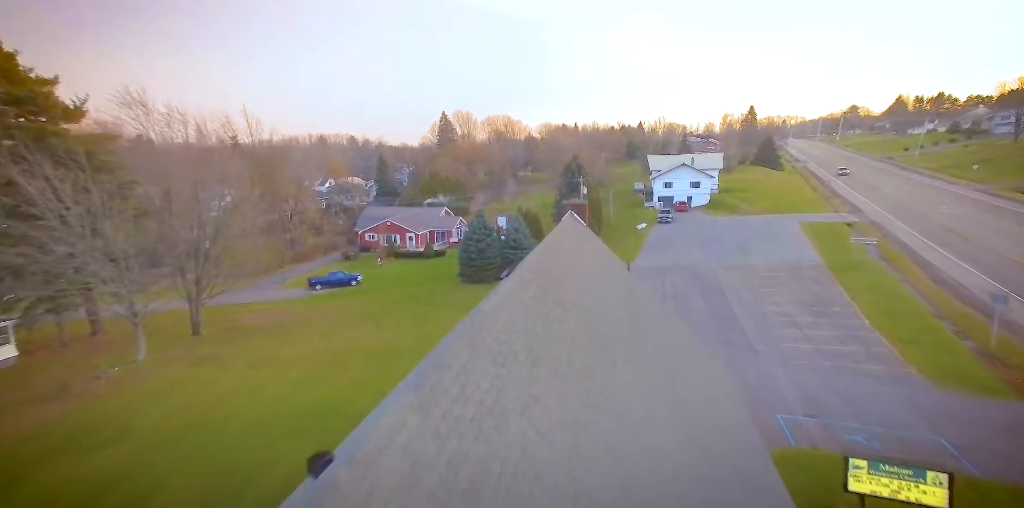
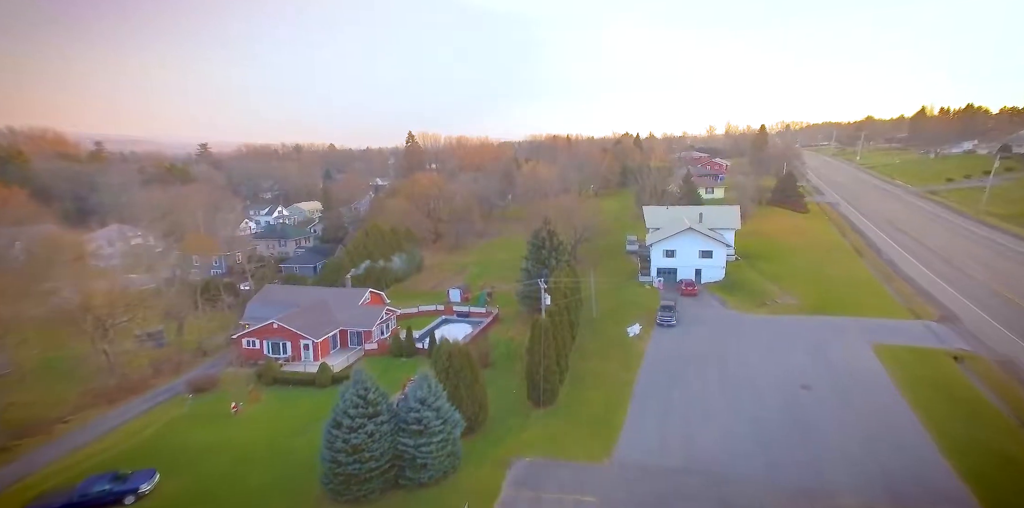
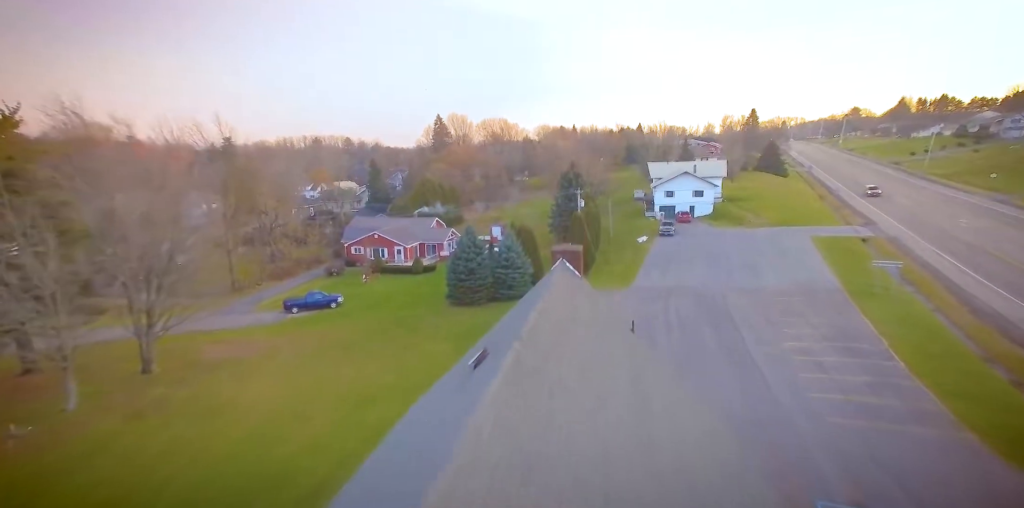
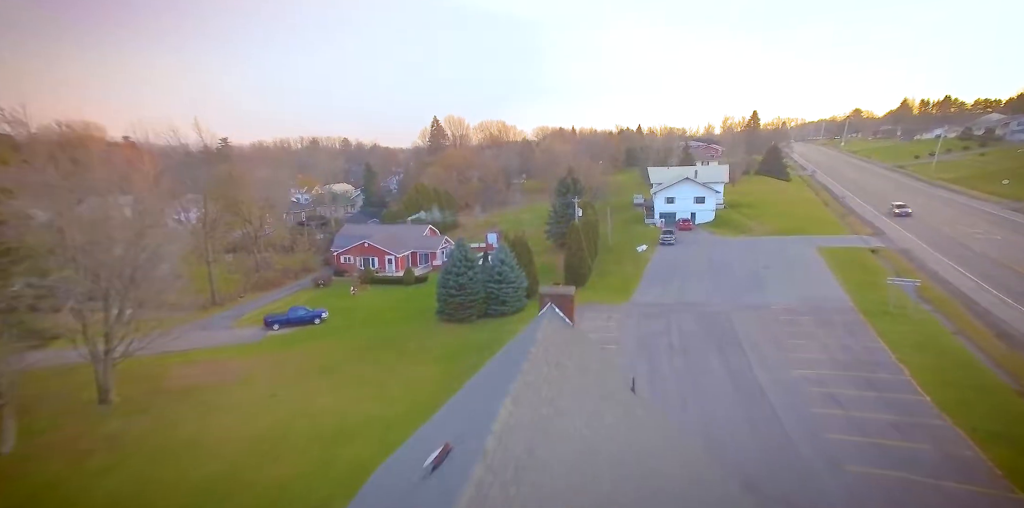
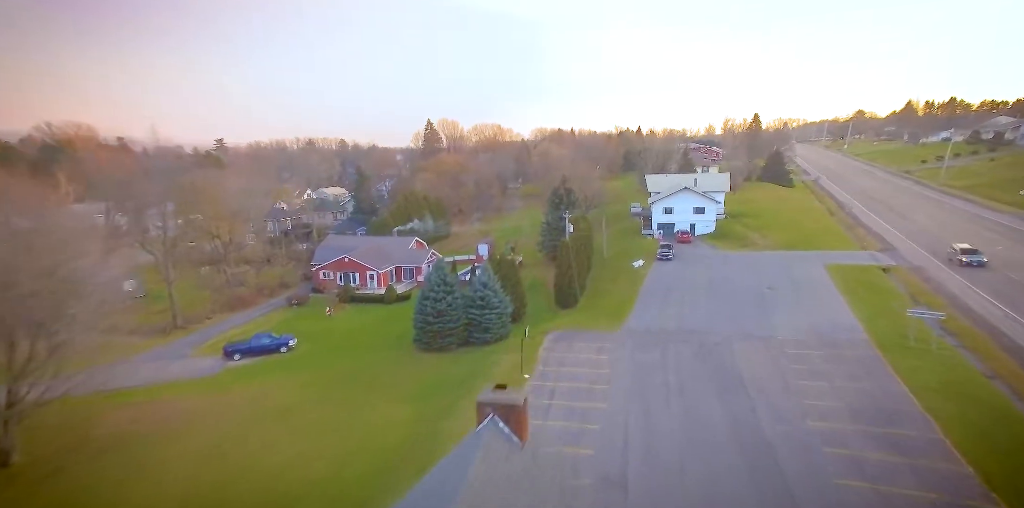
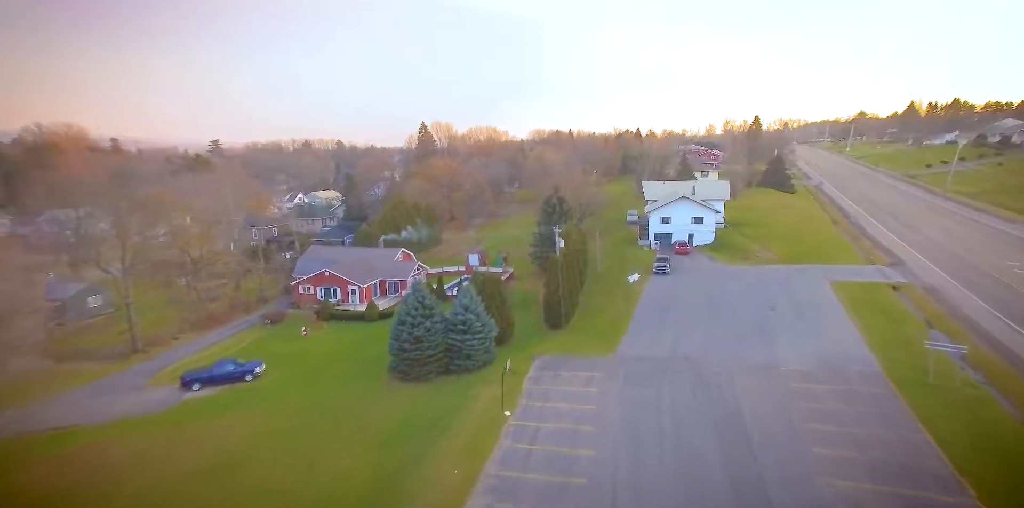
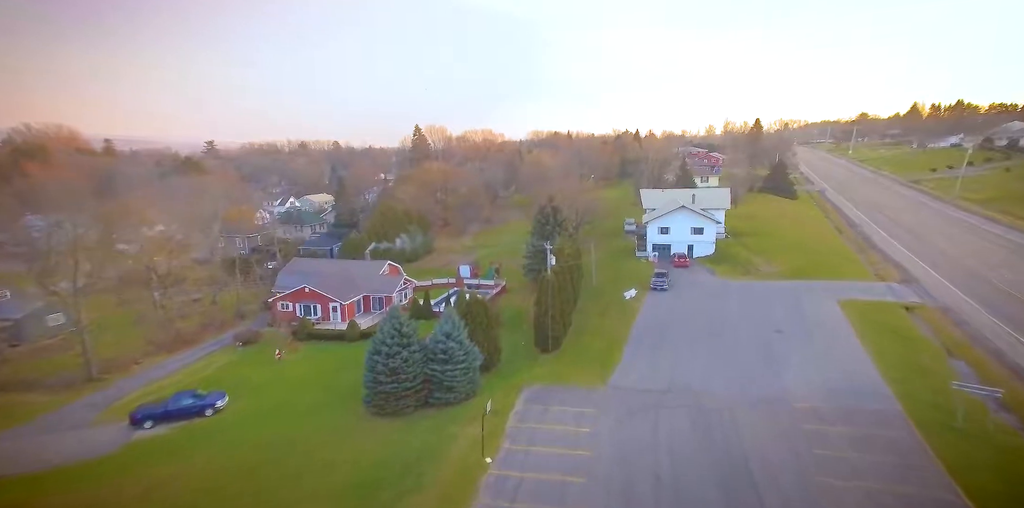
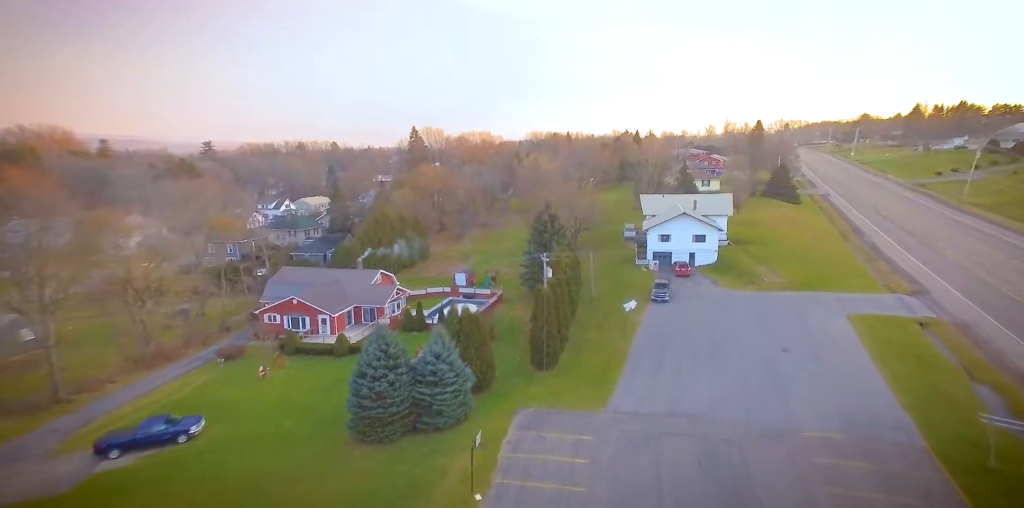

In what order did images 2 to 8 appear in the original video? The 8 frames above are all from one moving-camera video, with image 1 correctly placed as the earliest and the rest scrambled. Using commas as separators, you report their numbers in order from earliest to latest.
3, 4, 5, 6, 7, 8, 2
